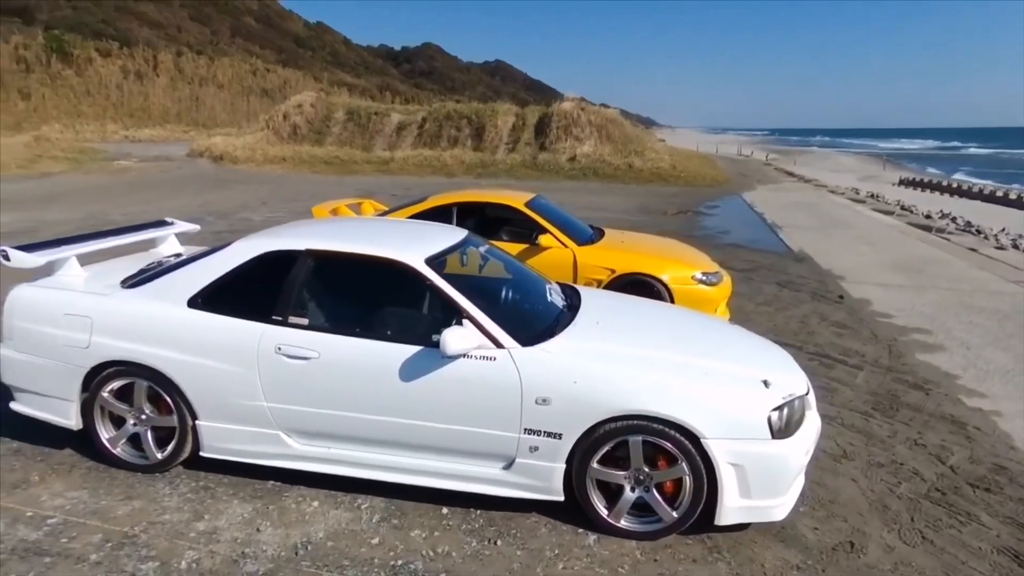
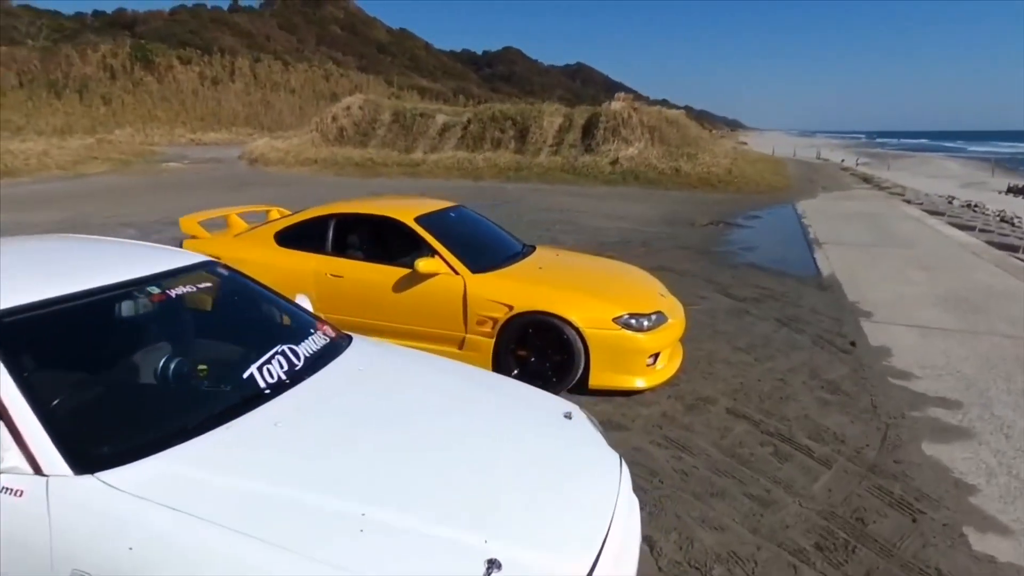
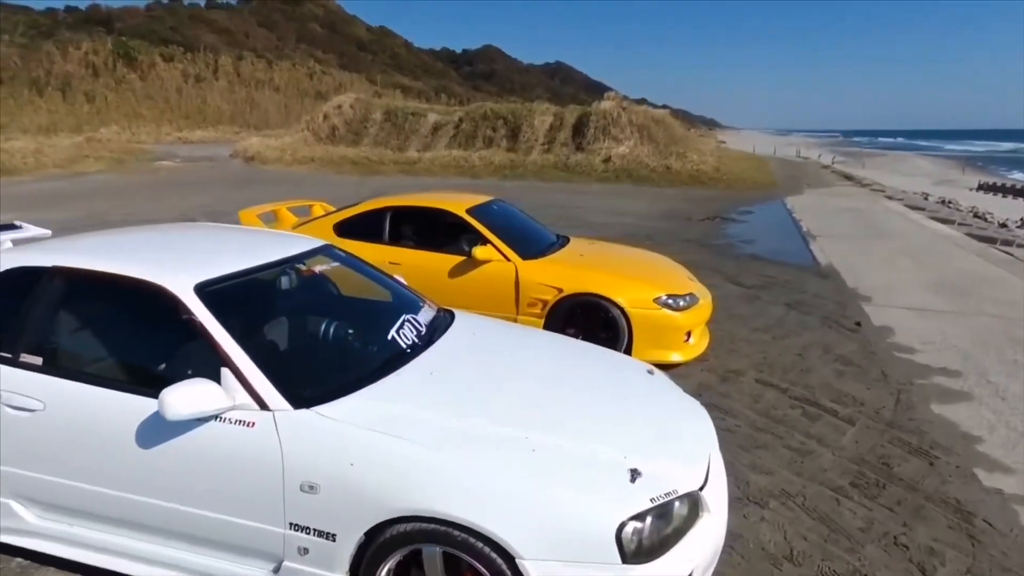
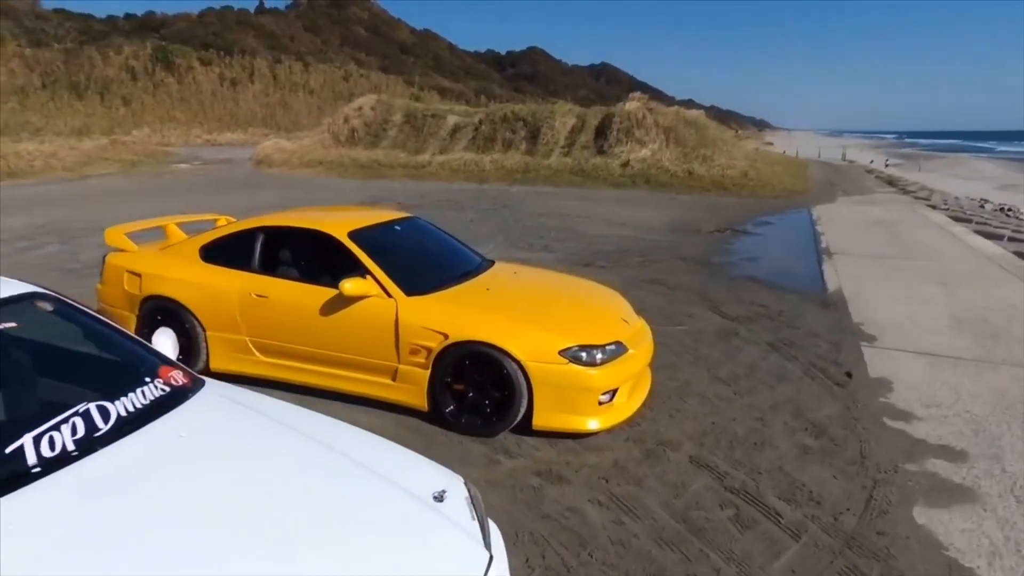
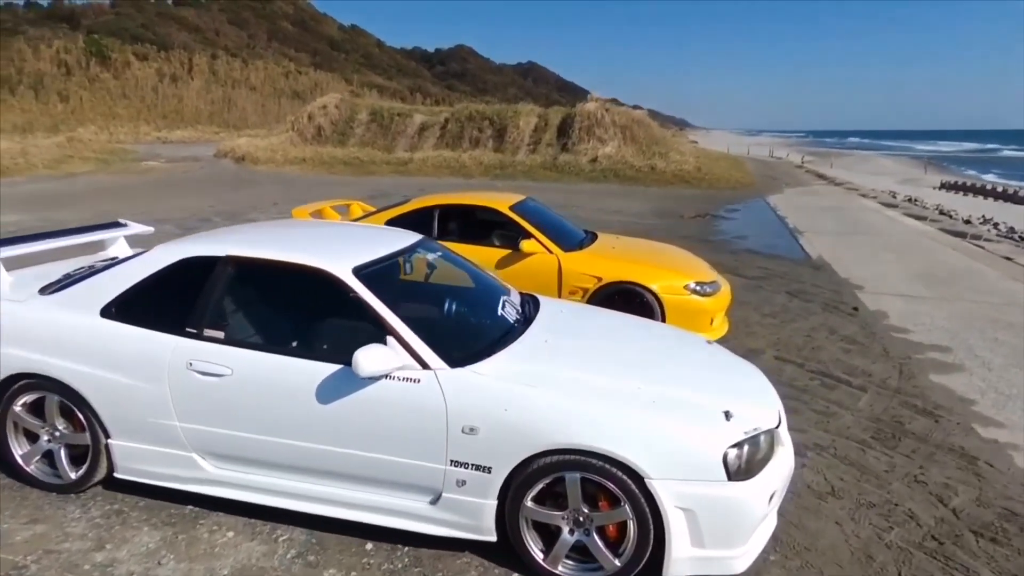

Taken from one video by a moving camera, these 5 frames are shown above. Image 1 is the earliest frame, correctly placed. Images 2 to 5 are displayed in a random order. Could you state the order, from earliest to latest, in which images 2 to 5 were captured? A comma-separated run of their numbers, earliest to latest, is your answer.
5, 3, 2, 4
